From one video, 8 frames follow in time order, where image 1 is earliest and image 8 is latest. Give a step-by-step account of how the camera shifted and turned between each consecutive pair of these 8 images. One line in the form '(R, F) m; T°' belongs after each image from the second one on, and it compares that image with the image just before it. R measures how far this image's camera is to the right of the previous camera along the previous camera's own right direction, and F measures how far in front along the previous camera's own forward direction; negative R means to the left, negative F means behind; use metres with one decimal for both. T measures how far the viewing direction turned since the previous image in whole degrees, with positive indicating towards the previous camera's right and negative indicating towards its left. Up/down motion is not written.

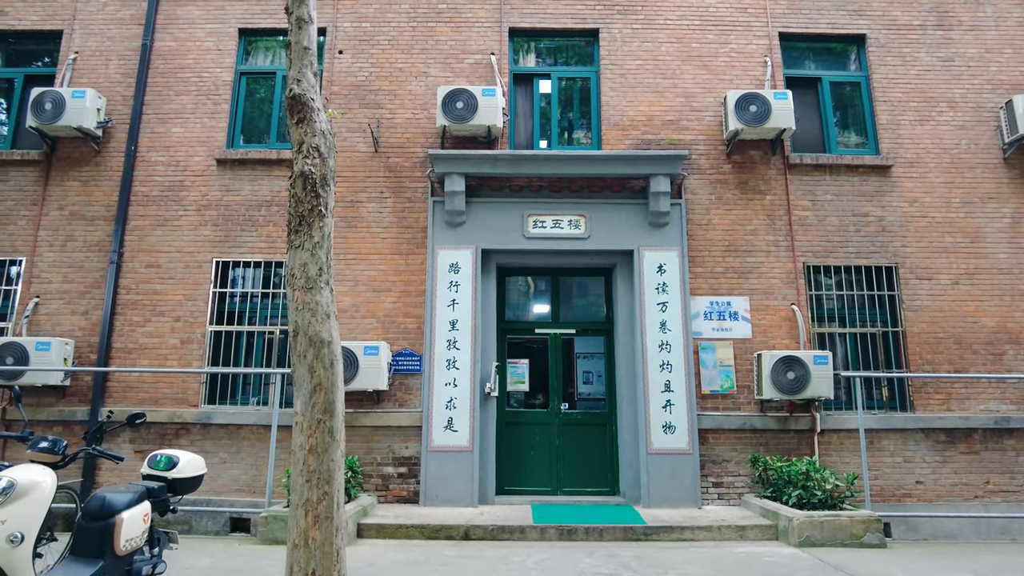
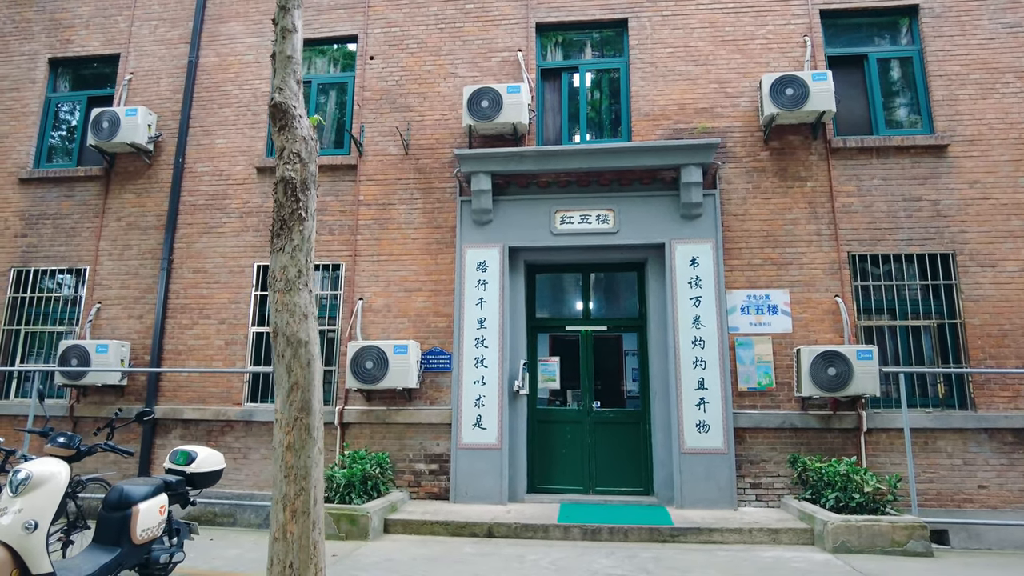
(+0.6, +0.1) m; -7°
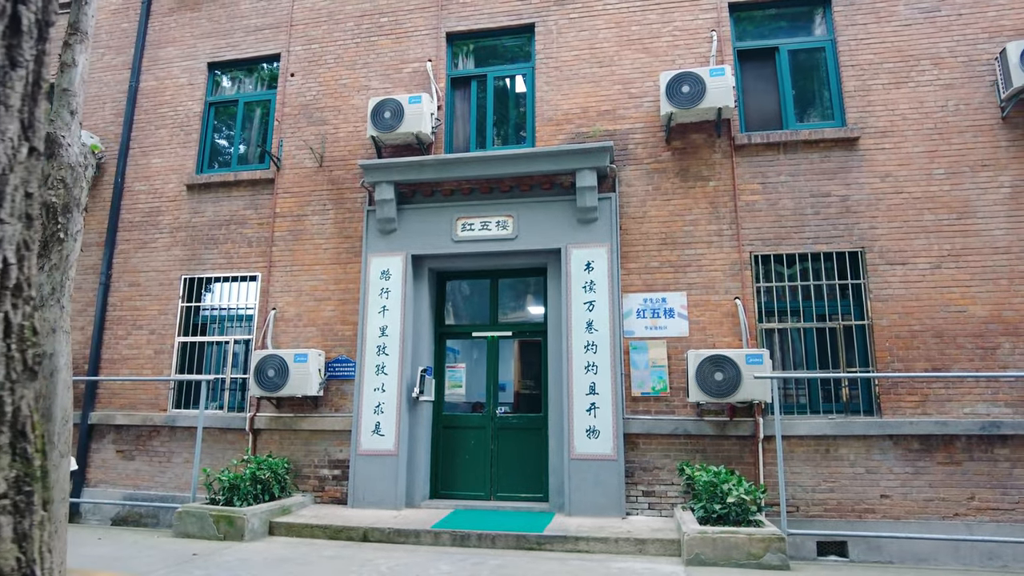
(+2.0, 0.0) m; -5°
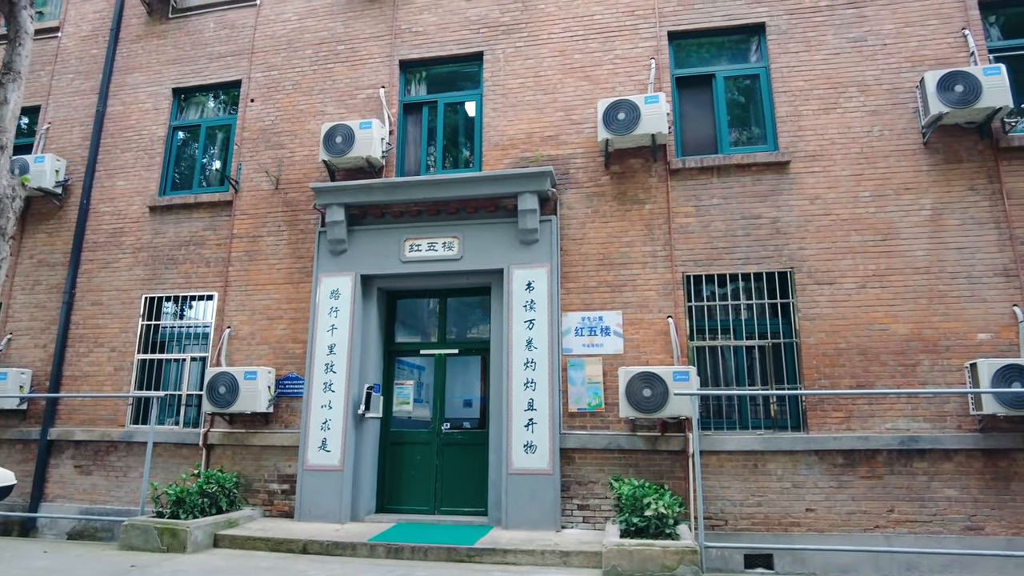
(+0.7, -0.3) m; 0°
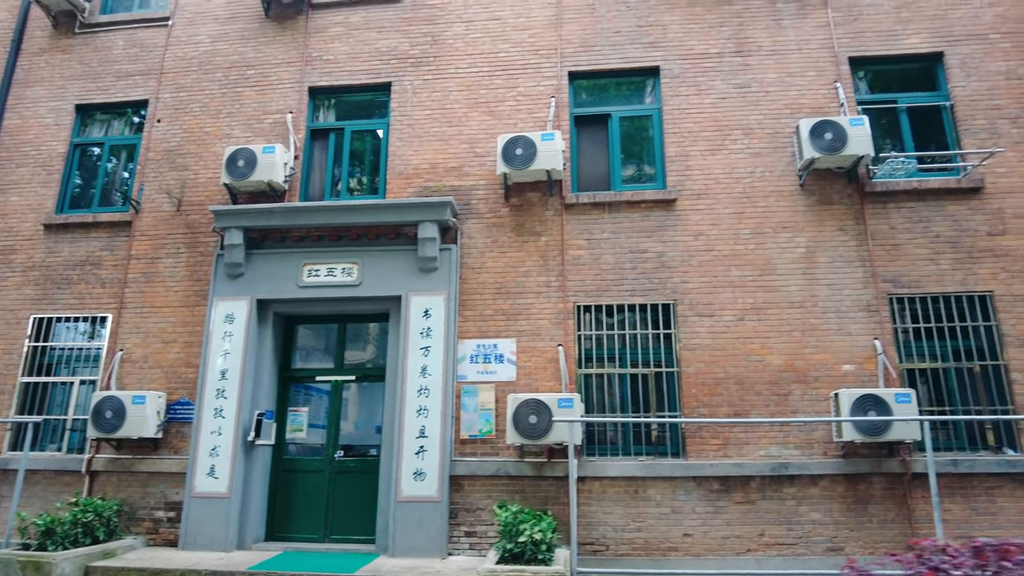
(+0.7, -0.2) m; +4°
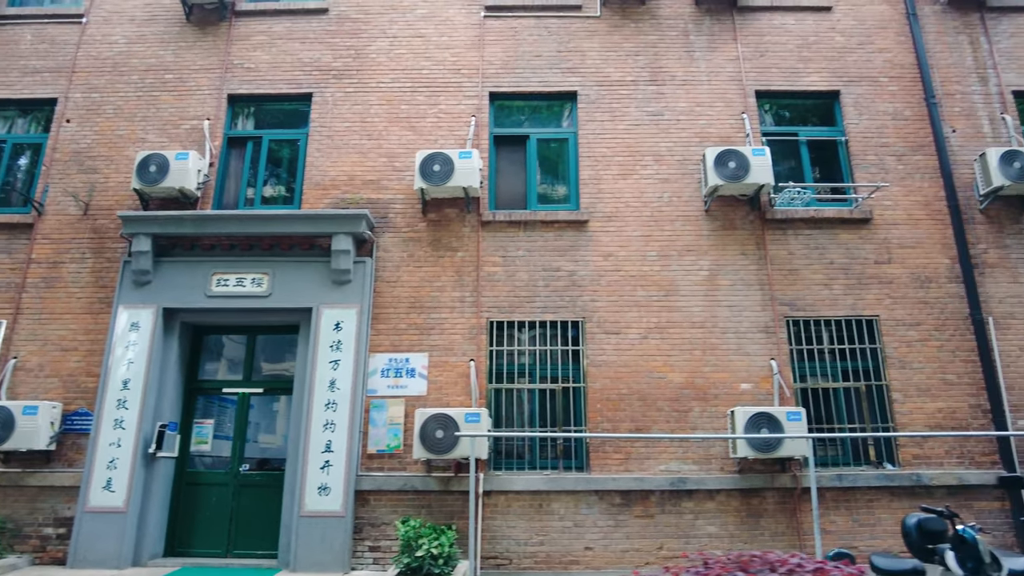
(+0.4, -0.1) m; +5°
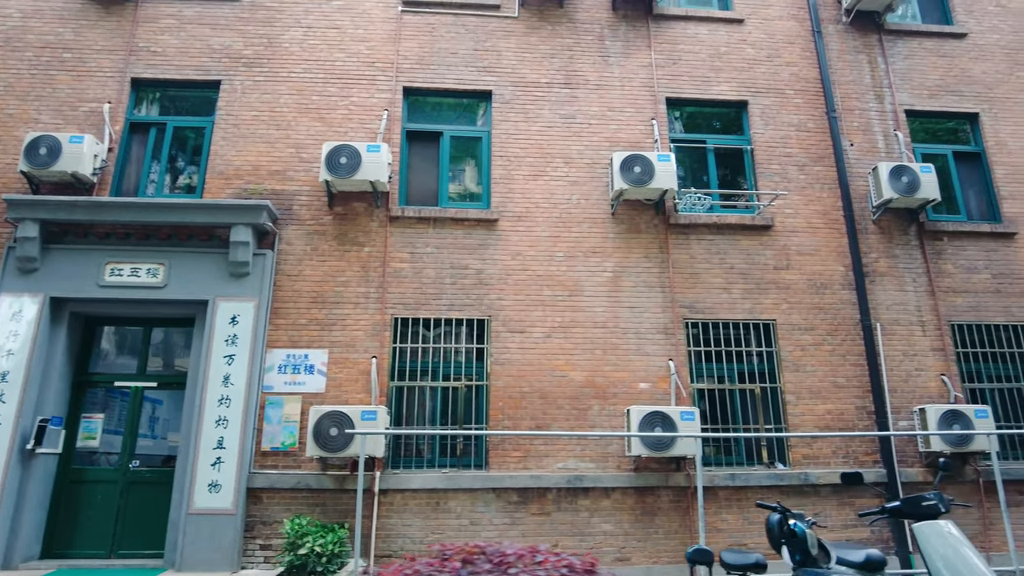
(+0.6, 0.0) m; +4°
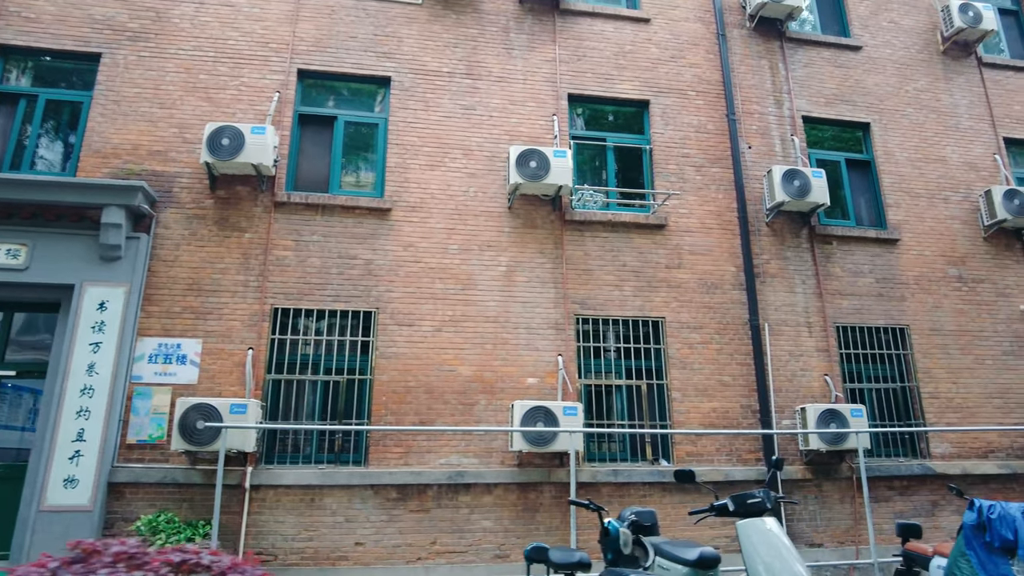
(+0.8, +0.1) m; +4°
